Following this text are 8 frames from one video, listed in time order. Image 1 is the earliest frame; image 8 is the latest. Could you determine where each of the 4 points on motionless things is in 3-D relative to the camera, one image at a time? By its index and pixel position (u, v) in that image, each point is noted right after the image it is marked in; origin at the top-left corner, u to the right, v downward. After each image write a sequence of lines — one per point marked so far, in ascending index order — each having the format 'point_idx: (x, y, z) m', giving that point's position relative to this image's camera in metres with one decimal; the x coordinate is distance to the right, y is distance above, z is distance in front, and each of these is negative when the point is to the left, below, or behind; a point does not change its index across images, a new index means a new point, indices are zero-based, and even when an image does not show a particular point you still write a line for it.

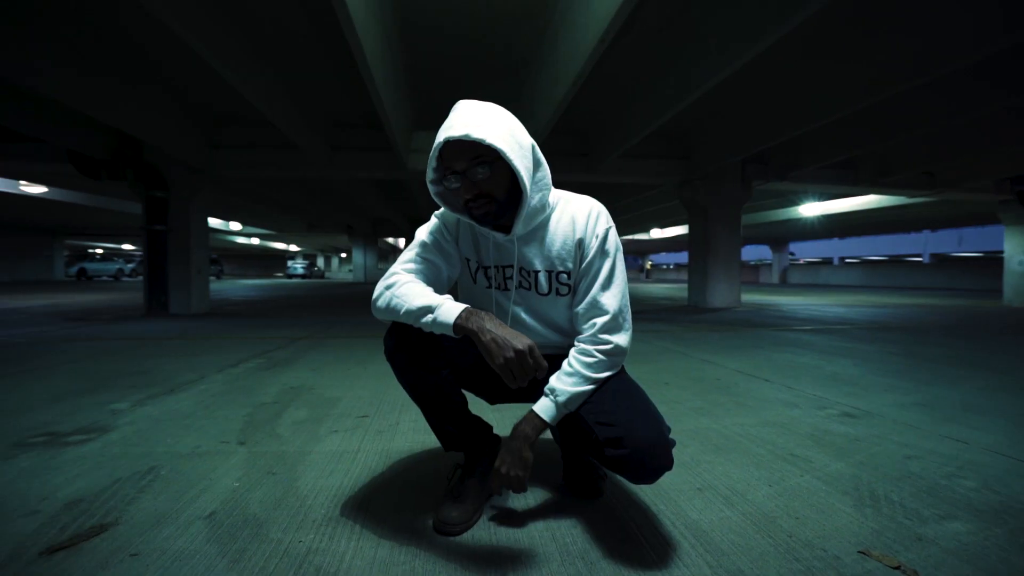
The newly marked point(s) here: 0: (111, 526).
0: (-1.3, -0.8, +1.5) m
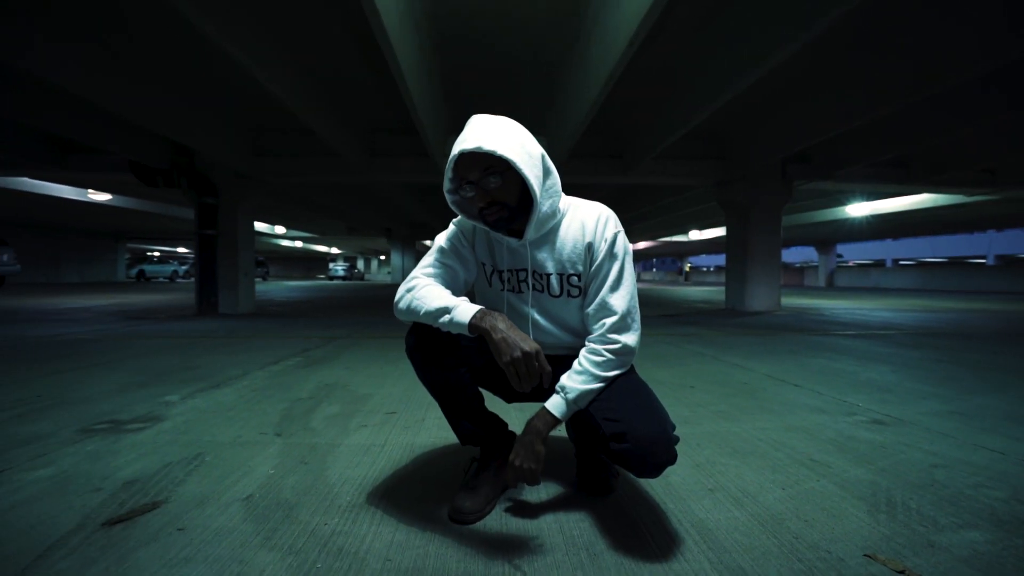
0: (-1.3, -0.8, +1.7) m
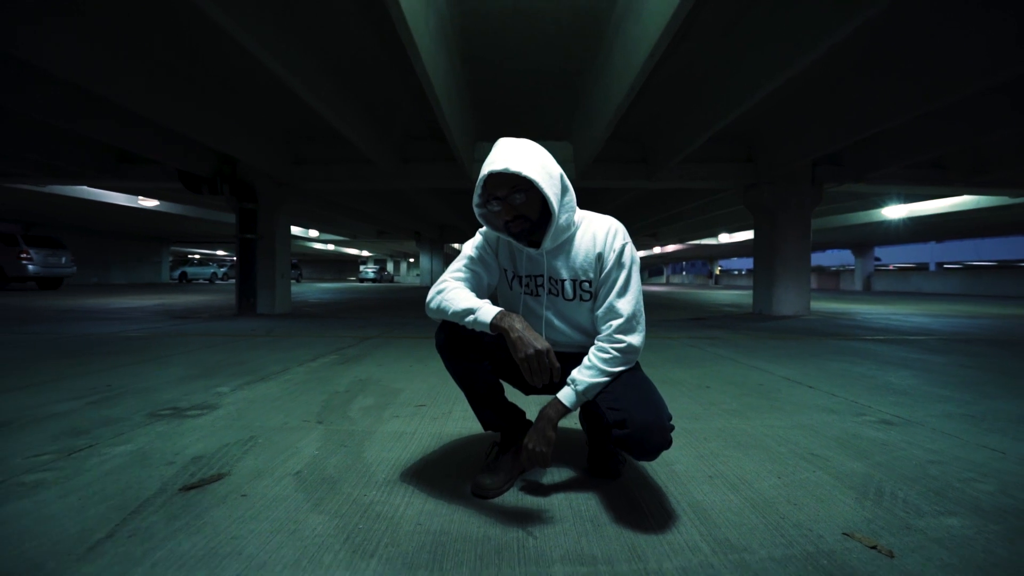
0: (-1.2, -0.8, +2.0) m
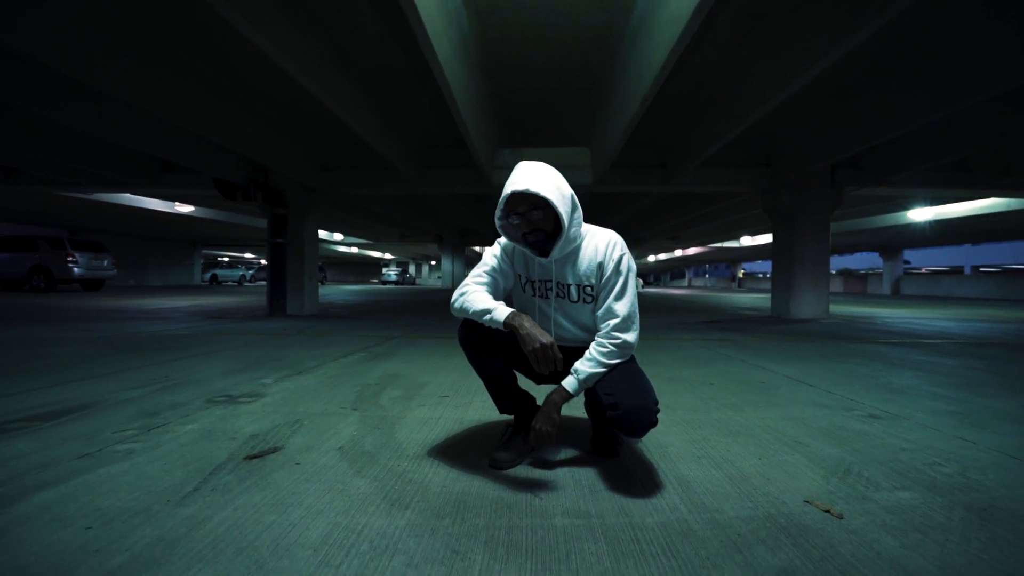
0: (-1.1, -0.8, +2.3) m
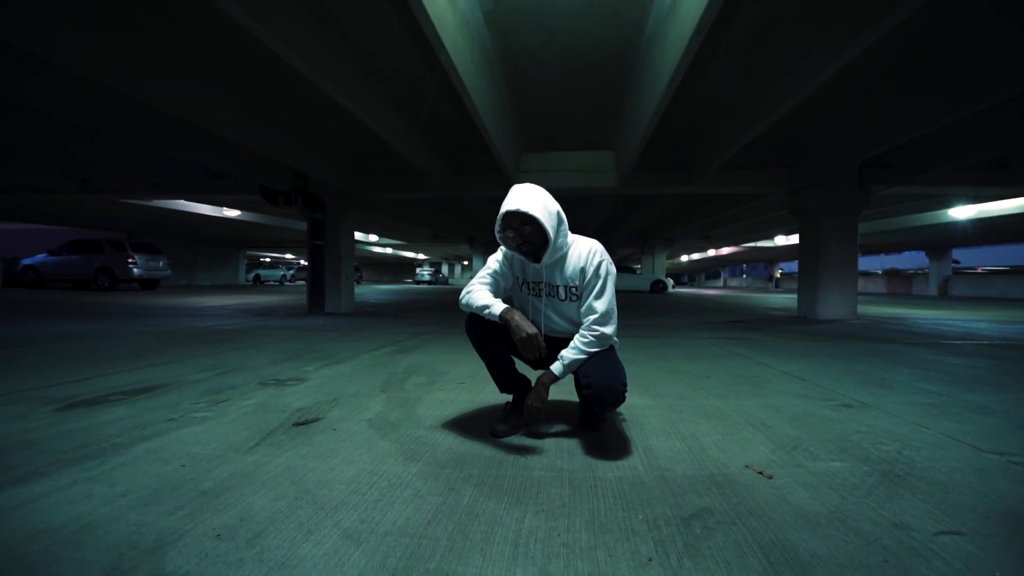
0: (-1.1, -0.8, +2.8) m
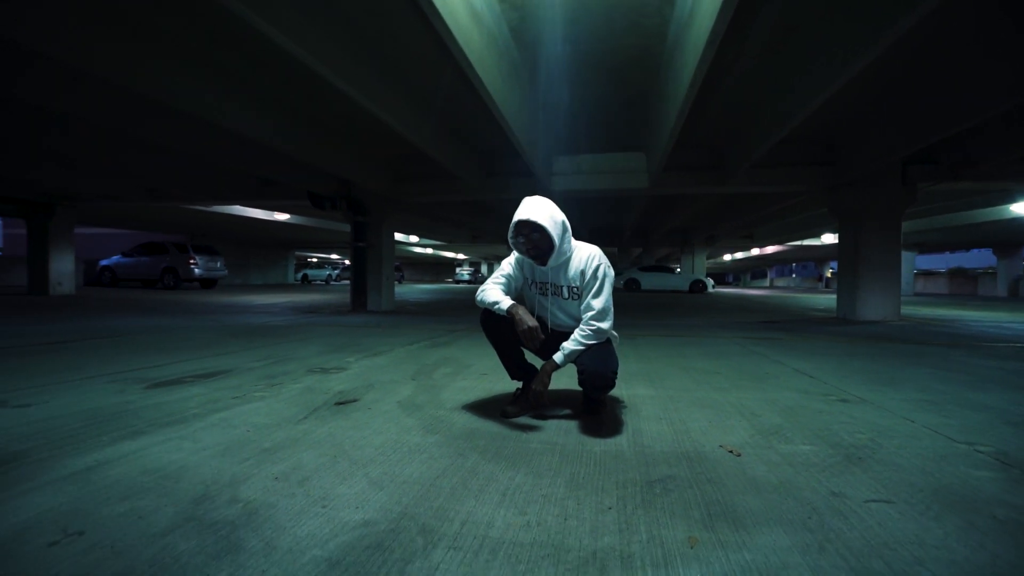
0: (-1.1, -0.8, +3.3) m
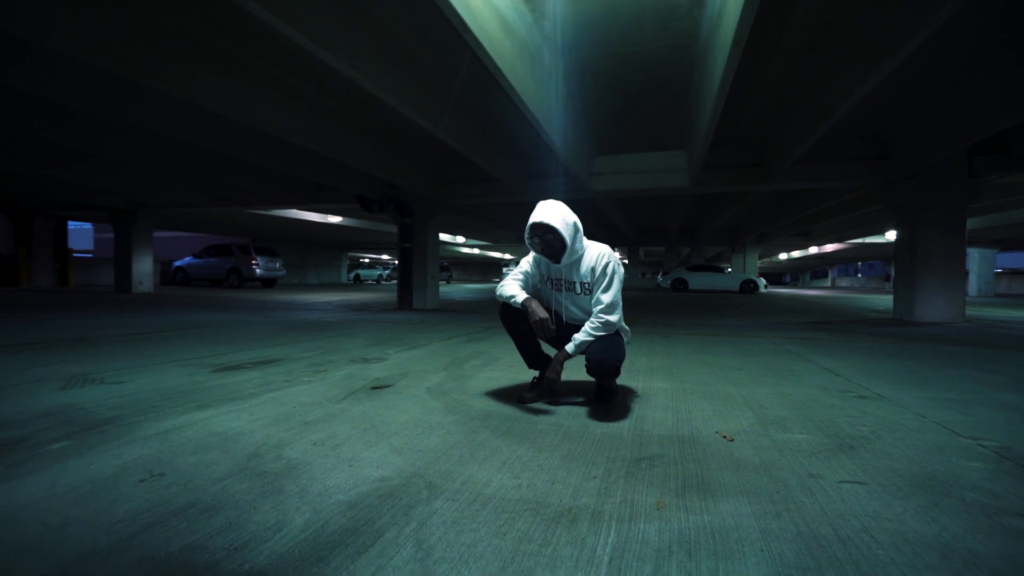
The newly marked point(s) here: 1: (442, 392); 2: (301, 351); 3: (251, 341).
0: (-0.9, -0.7, +3.6) m
1: (-0.5, -0.8, +3.4) m
2: (-2.4, -0.7, +5.3) m
3: (-3.4, -0.7, +6.1) m
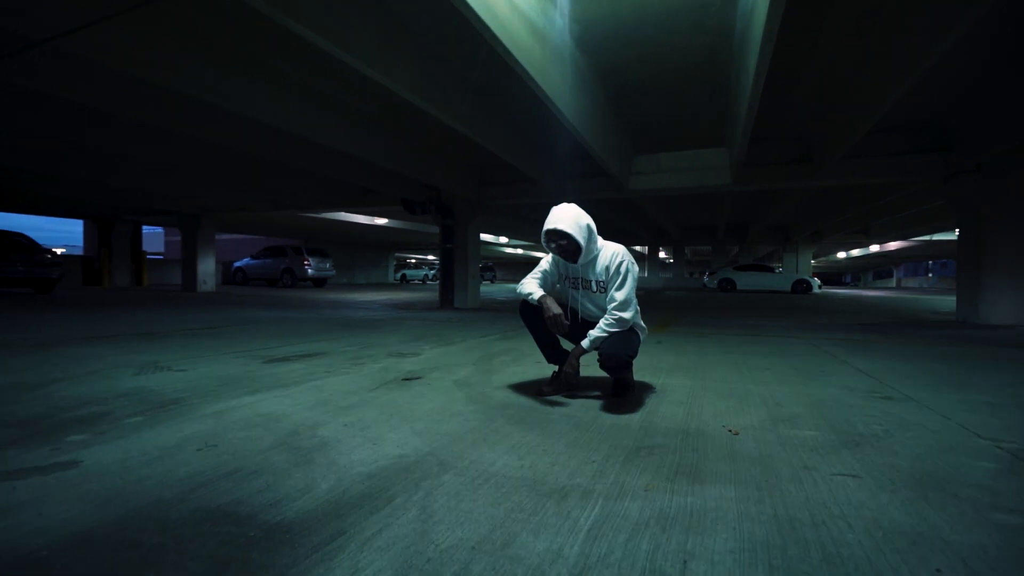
0: (-0.7, -0.7, +3.9) m
1: (-0.3, -0.7, +3.6) m
2: (-2.0, -0.7, +5.7) m
3: (-2.9, -0.7, +6.6) m
